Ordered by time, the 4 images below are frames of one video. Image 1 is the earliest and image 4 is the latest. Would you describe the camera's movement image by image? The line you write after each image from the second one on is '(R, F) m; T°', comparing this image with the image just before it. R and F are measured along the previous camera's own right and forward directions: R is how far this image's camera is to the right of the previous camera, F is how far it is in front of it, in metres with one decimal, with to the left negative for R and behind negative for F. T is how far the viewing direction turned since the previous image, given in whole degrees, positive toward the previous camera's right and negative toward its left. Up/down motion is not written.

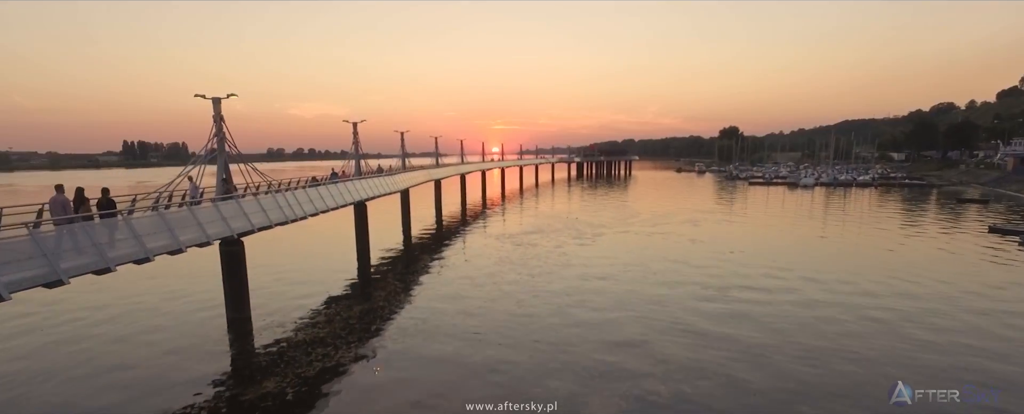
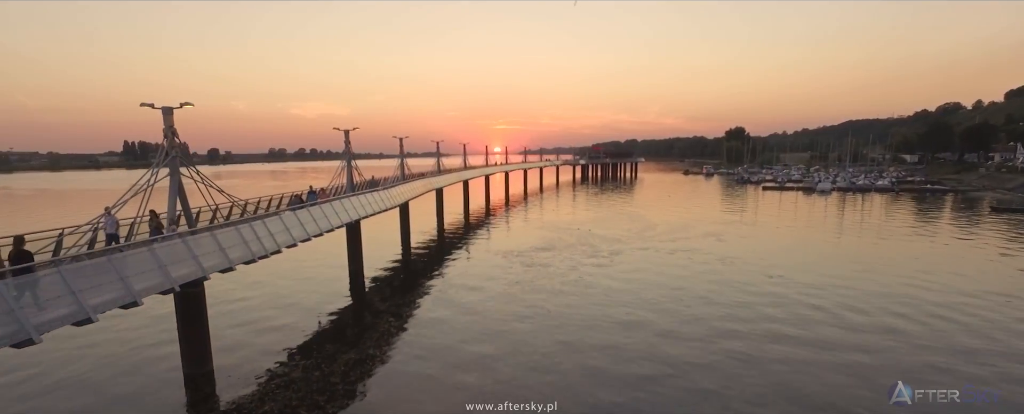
(-0.6, +2.3) m; 0°
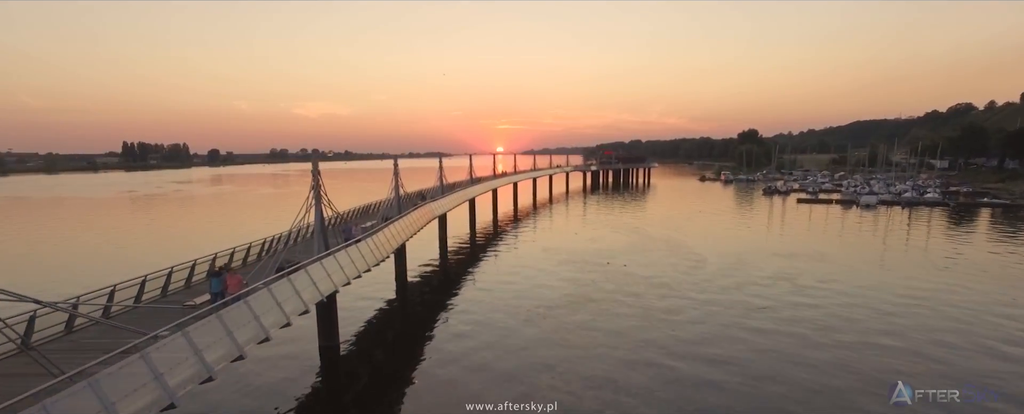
(-1.1, +7.0) m; 0°
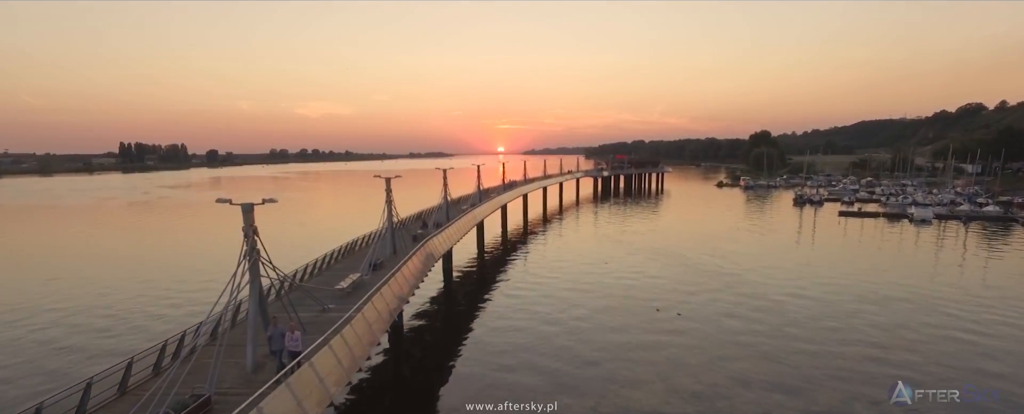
(-1.2, +7.0) m; 0°
